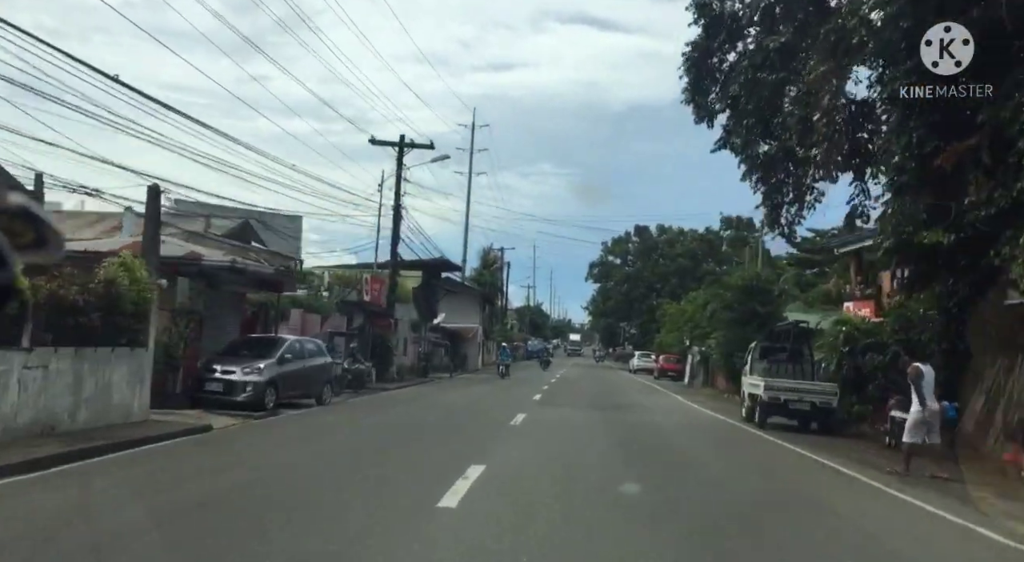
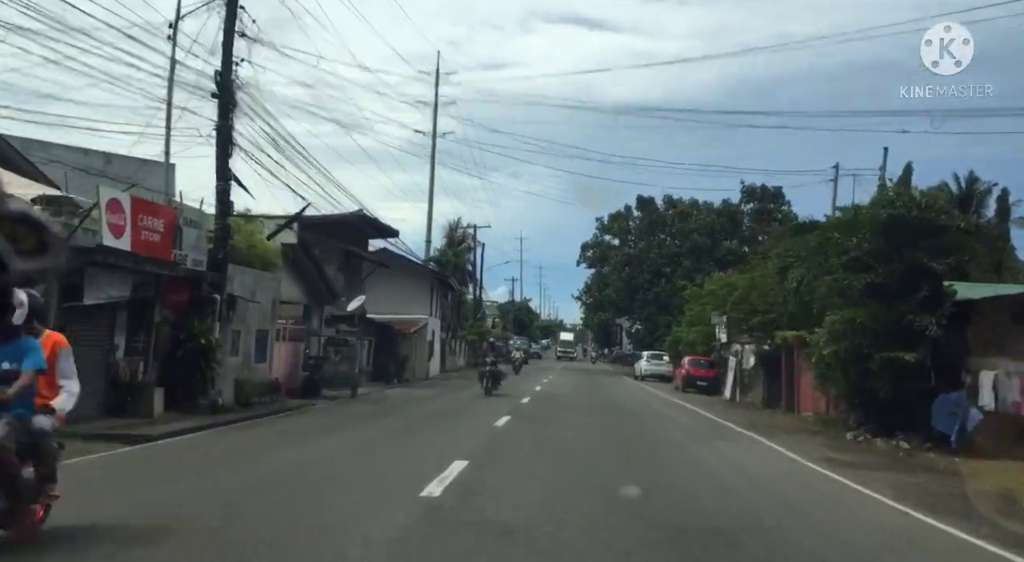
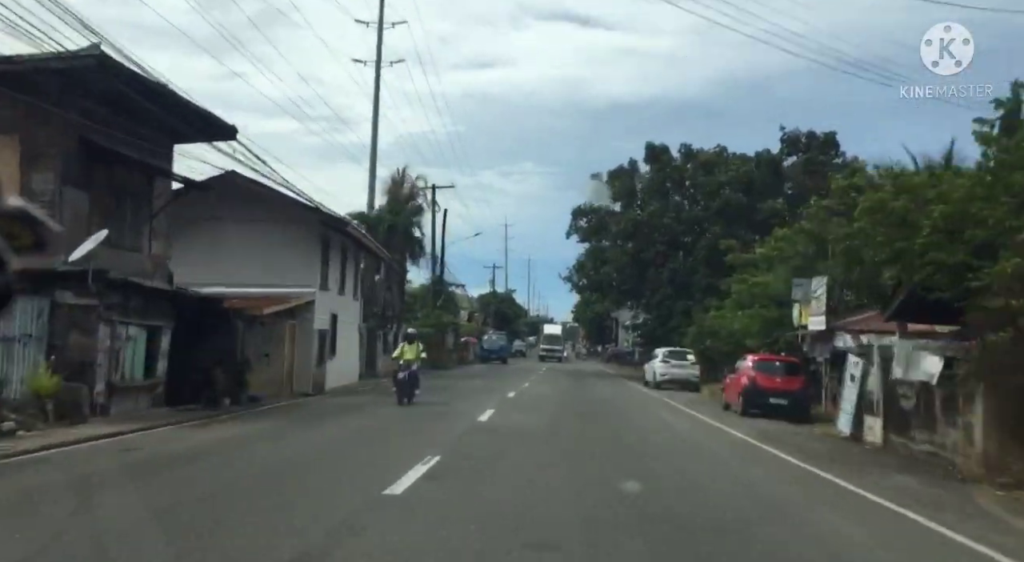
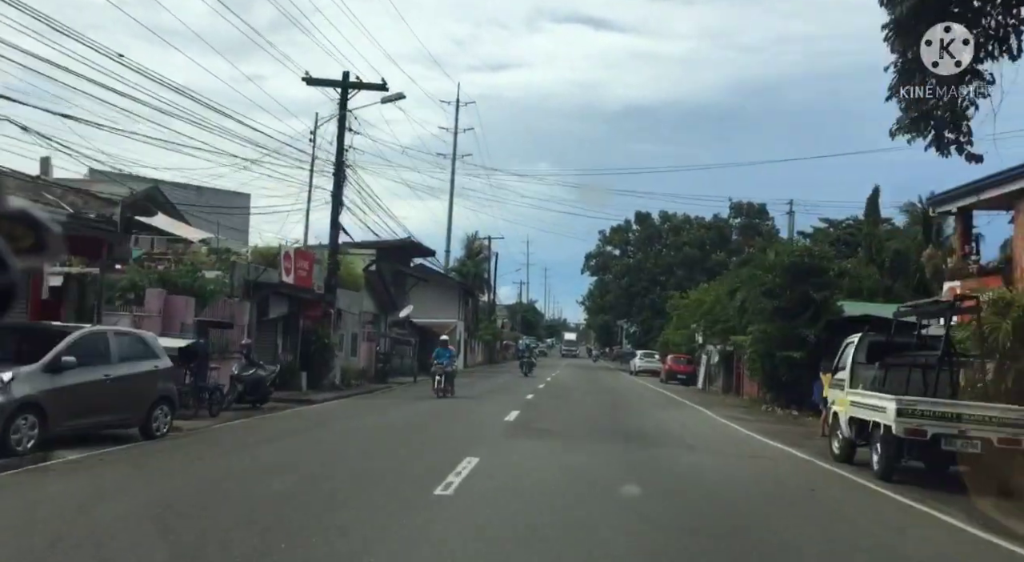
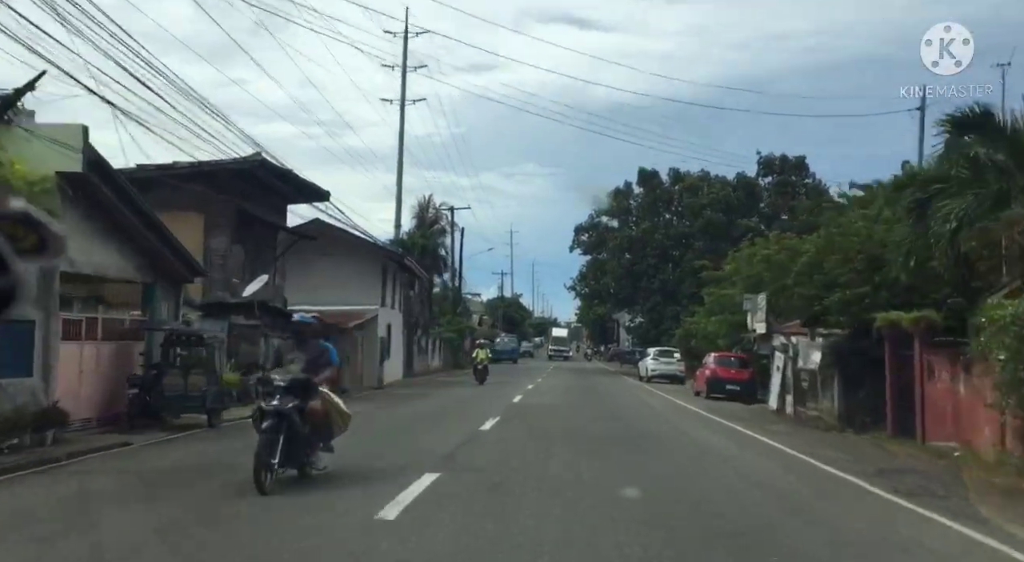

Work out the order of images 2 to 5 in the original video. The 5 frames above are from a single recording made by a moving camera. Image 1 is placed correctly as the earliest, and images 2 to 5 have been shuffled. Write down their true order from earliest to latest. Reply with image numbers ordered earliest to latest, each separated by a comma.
4, 2, 5, 3
